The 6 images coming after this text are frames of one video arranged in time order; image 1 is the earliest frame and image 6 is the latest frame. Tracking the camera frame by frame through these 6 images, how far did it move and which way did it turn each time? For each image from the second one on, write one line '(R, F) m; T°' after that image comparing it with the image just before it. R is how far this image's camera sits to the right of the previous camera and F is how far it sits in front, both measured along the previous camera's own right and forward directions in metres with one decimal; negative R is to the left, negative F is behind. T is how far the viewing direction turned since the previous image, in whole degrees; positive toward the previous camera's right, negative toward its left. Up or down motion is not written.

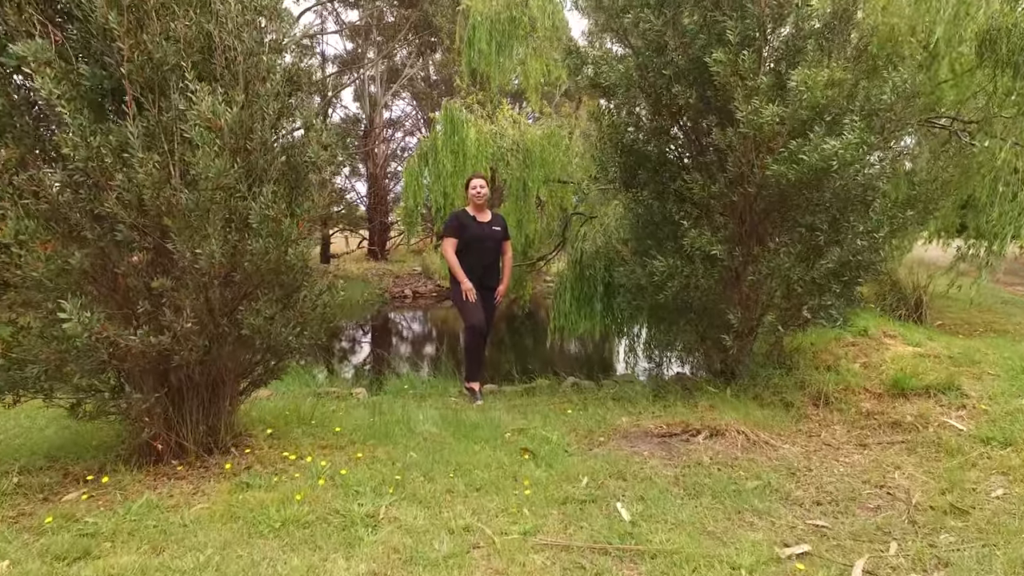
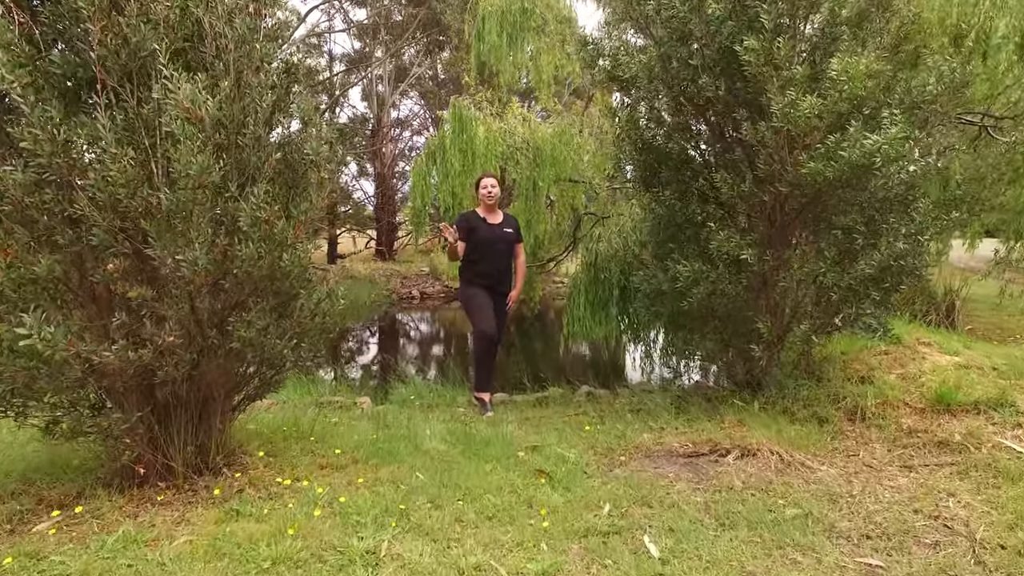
(0.0, +0.3) m; -1°
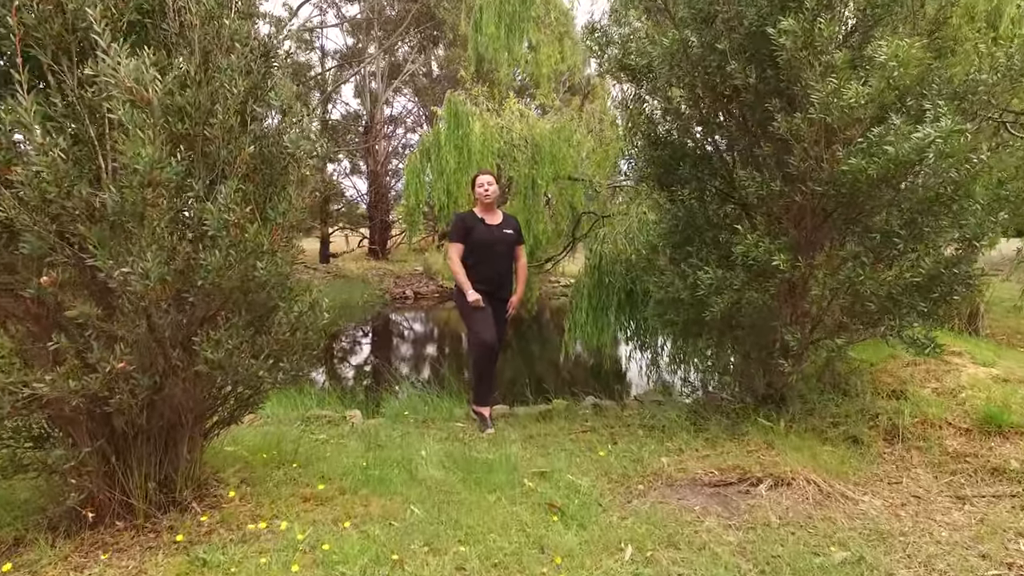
(-0.1, +0.4) m; +1°
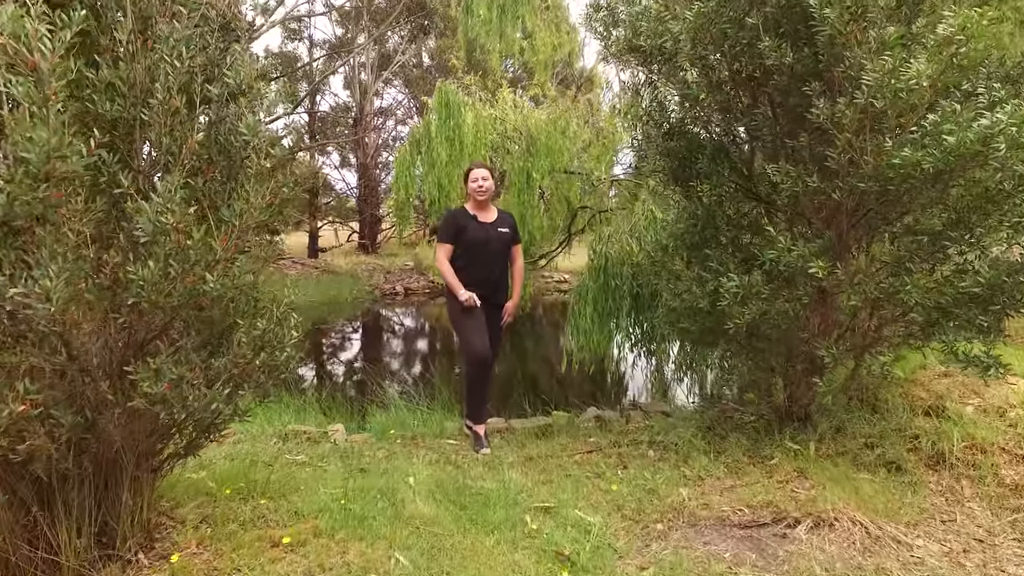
(0.0, +0.4) m; +1°
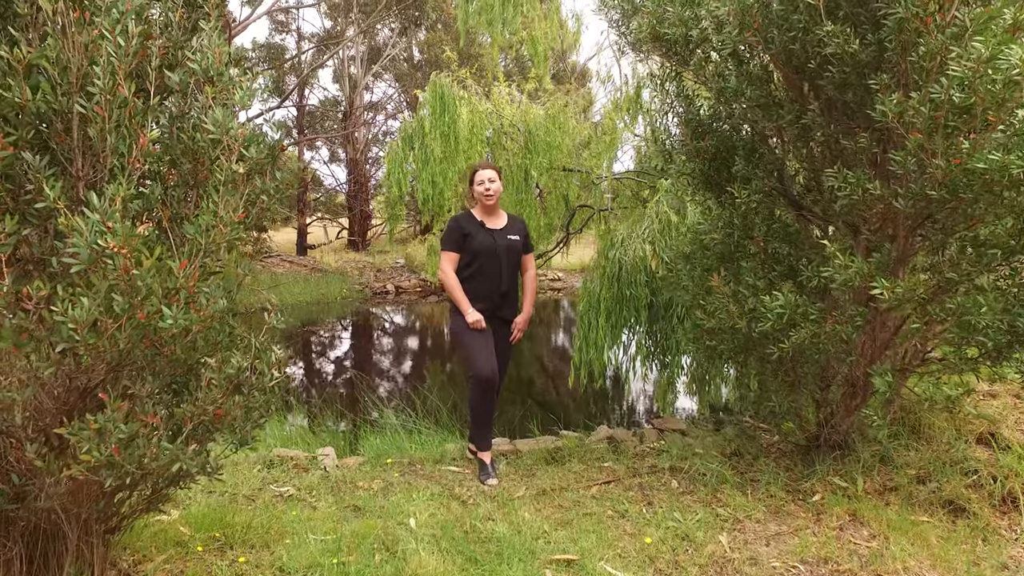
(-0.1, +0.4) m; +1°
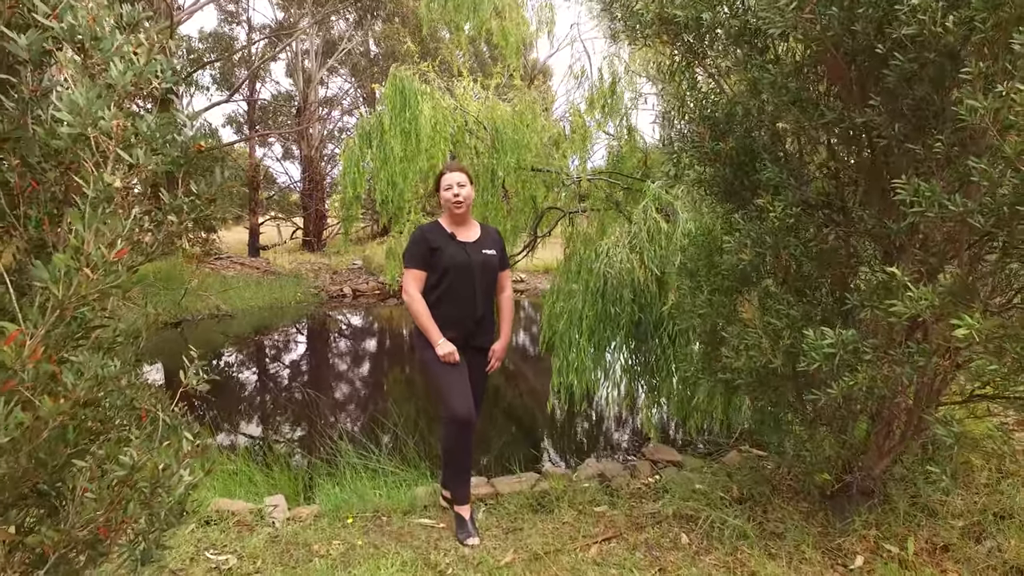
(-0.1, +0.6) m; +4°
